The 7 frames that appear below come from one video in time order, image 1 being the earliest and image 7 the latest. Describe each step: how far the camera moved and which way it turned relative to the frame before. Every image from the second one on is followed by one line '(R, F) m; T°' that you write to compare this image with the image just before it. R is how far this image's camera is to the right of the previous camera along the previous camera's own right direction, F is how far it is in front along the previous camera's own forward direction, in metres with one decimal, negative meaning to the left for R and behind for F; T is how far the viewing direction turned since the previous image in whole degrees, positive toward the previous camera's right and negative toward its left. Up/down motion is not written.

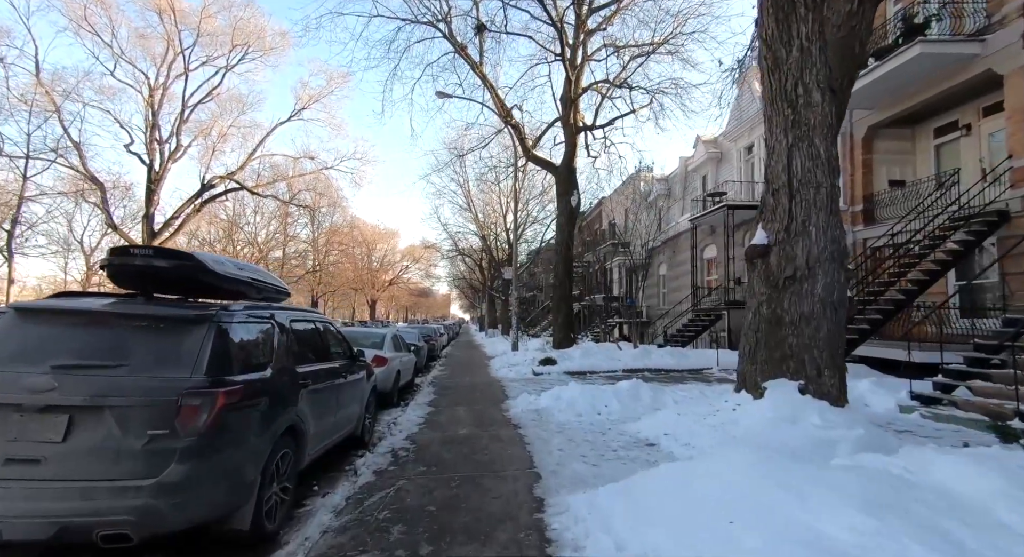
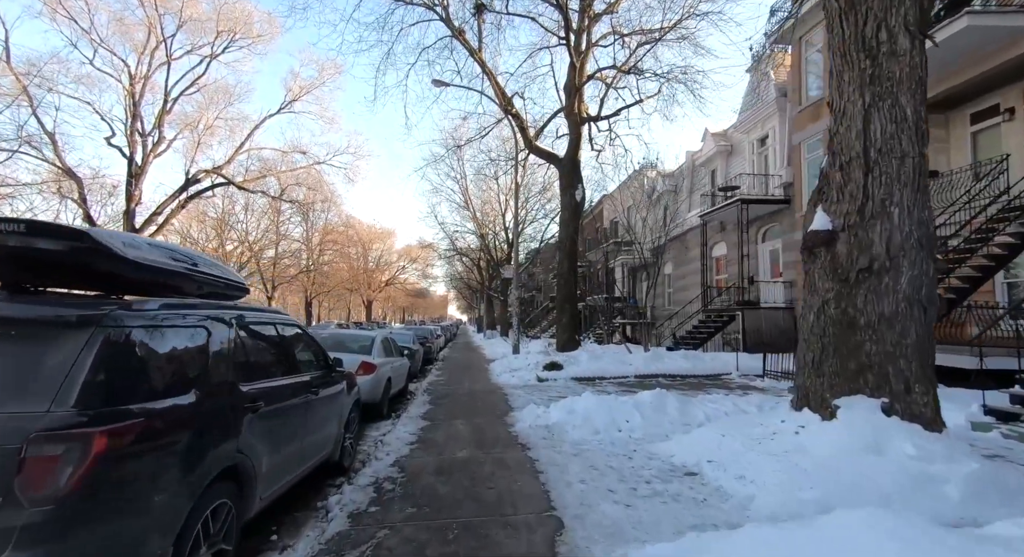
(-0.1, +1.1) m; 0°
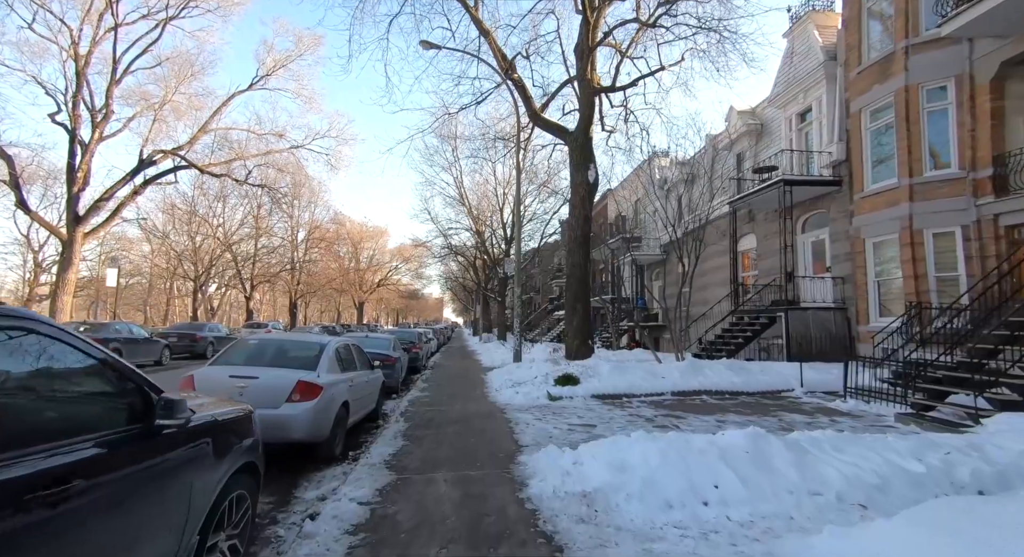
(-0.2, +2.8) m; 0°
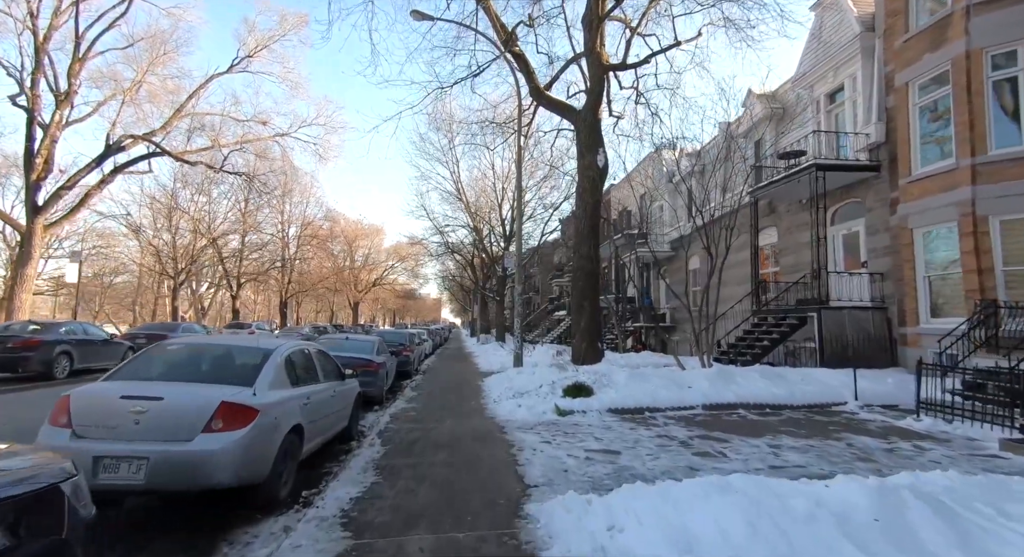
(-0.1, +1.6) m; 0°
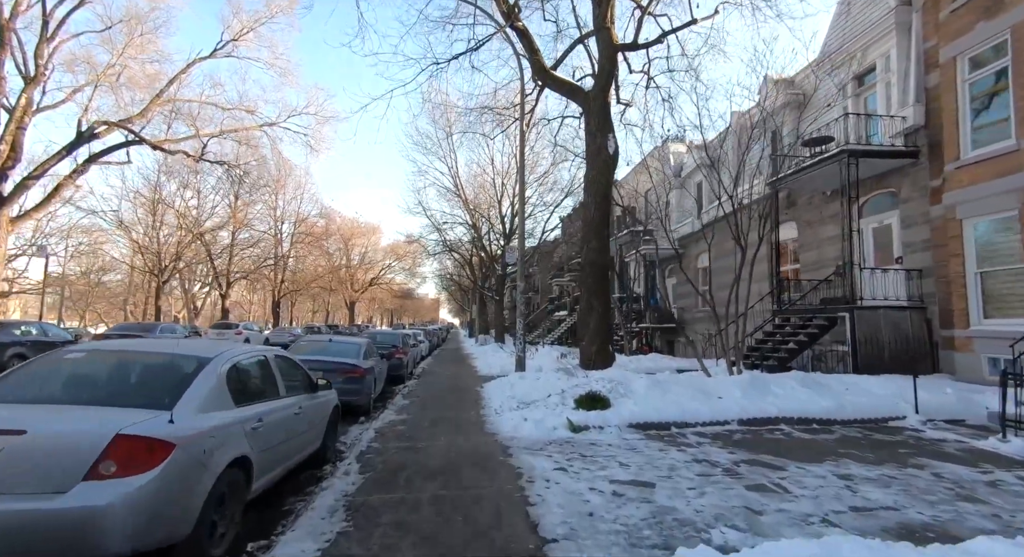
(-0.1, +1.3) m; 0°
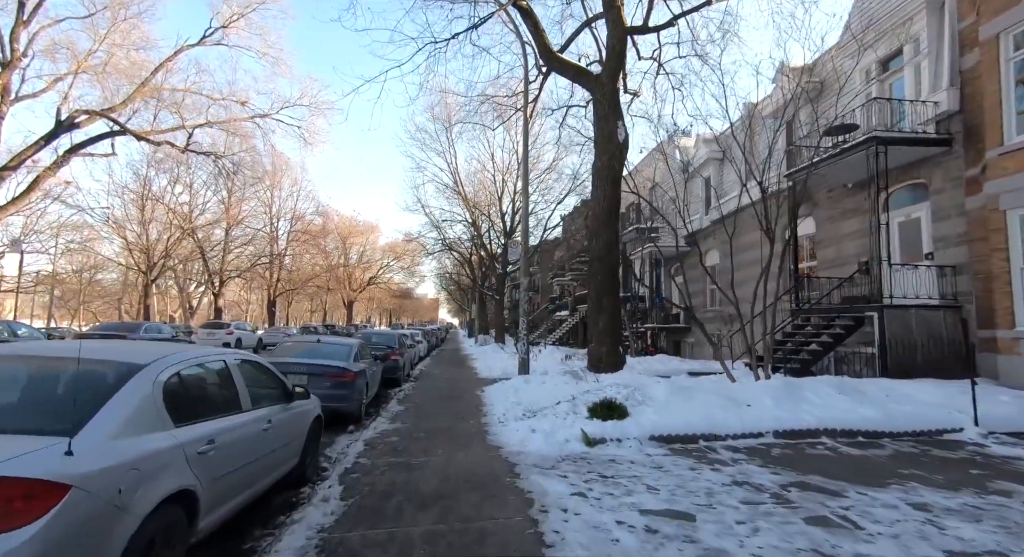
(-0.1, +0.9) m; 0°
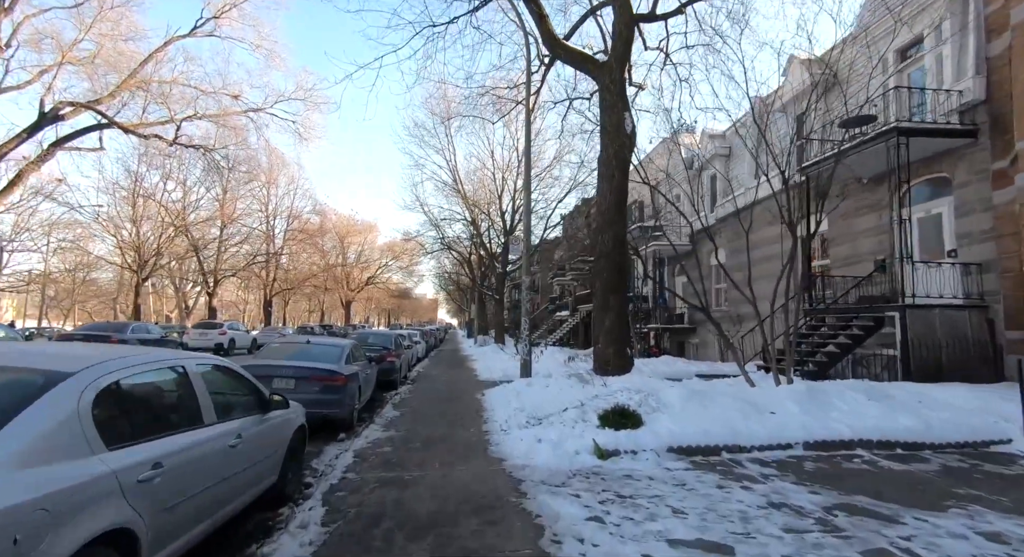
(-0.1, +0.6) m; 0°
